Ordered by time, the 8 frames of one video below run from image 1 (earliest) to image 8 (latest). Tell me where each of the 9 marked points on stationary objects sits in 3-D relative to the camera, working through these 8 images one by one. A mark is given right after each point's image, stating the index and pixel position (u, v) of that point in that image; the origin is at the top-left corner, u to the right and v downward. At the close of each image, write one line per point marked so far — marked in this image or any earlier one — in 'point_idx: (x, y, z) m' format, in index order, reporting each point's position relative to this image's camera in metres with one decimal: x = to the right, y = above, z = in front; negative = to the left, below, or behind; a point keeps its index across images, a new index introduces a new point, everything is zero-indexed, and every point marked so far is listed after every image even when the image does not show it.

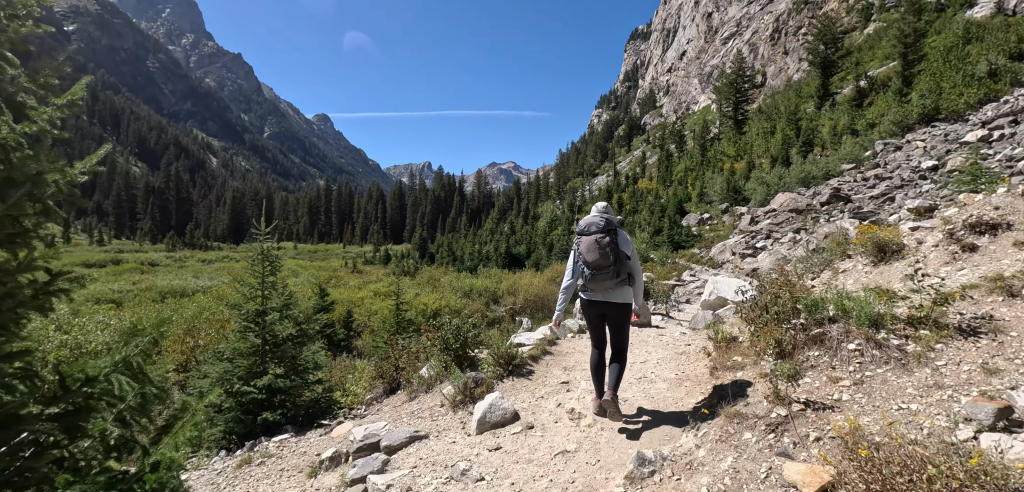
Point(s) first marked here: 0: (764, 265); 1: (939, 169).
0: (+7.2, -0.5, +13.5) m
1: (+17.6, +3.2, +19.9) m
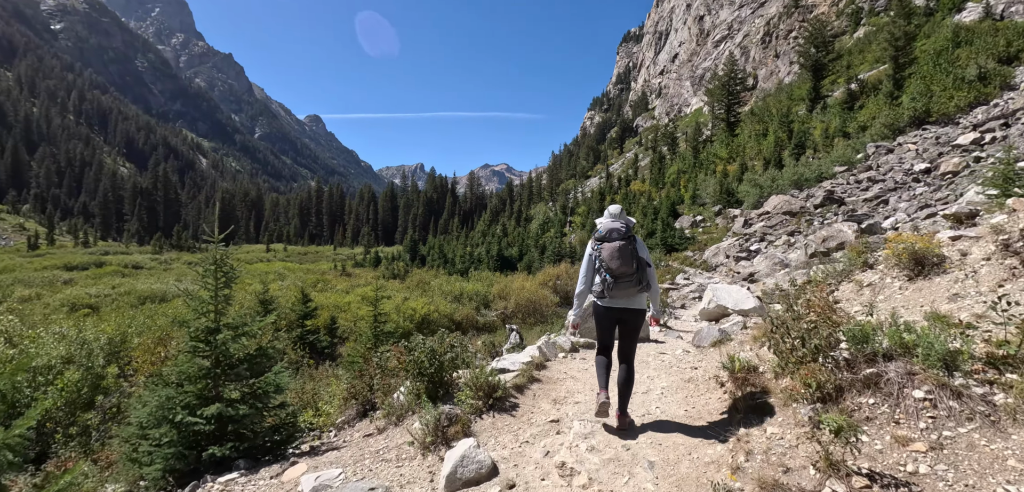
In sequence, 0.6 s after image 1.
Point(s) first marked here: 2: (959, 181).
0: (+6.9, -0.6, +13.1) m
1: (+17.3, +3.1, +19.8) m
2: (+16.0, +2.3, +17.2) m
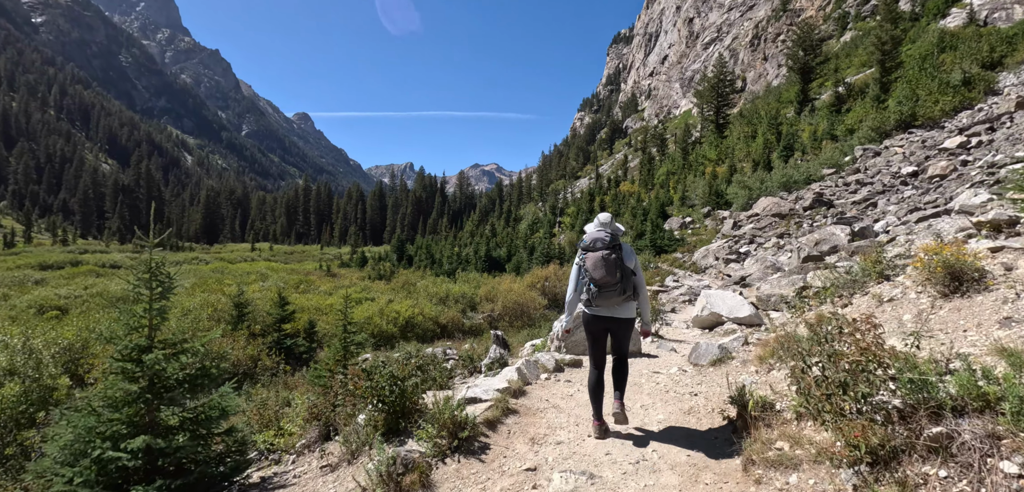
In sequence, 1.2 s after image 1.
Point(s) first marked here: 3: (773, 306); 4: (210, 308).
0: (+6.5, -0.7, +12.9) m
1: (+16.8, +3.0, +19.7) m
2: (+15.6, +2.2, +17.2) m
3: (+4.9, -1.2, +8.7) m
4: (-8.4, -1.7, +13.3) m
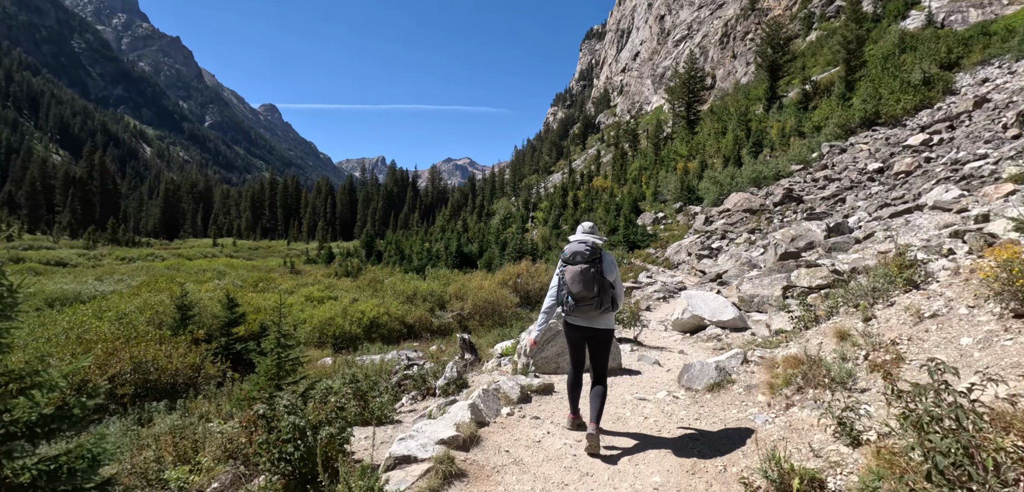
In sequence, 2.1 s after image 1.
0: (+5.7, -0.6, +12.5) m
1: (+15.6, +3.2, +19.9) m
2: (+14.5, +2.4, +17.3) m
3: (+4.3, -1.1, +8.4) m
4: (-9.2, -1.7, +12.2) m
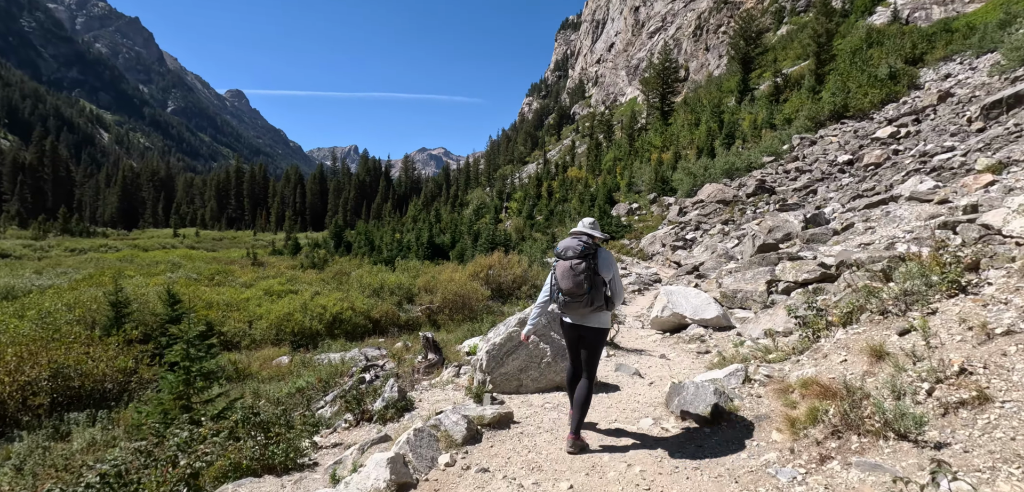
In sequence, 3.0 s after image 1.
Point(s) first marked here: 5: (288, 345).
0: (+5.0, -0.3, +12.2) m
1: (+14.4, +3.5, +20.0) m
2: (+13.5, +2.7, +17.4) m
3: (+3.8, -1.0, +7.9) m
4: (-10.0, -1.4, +11.1) m
5: (-6.5, -2.9, +13.9) m
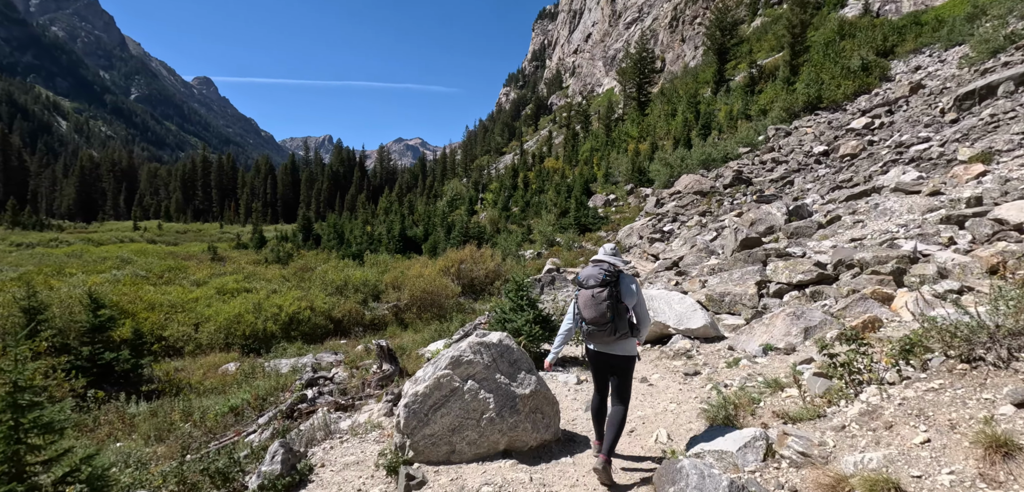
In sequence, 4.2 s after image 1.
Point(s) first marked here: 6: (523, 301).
0: (+4.2, -0.2, +11.6) m
1: (+13.3, +3.9, +19.7) m
2: (+12.5, +3.0, +17.1) m
3: (+3.2, -0.9, +7.3) m
4: (-10.6, -1.4, +9.8) m
5: (-7.4, -2.8, +12.8) m
6: (+0.1, -0.8, +6.7) m
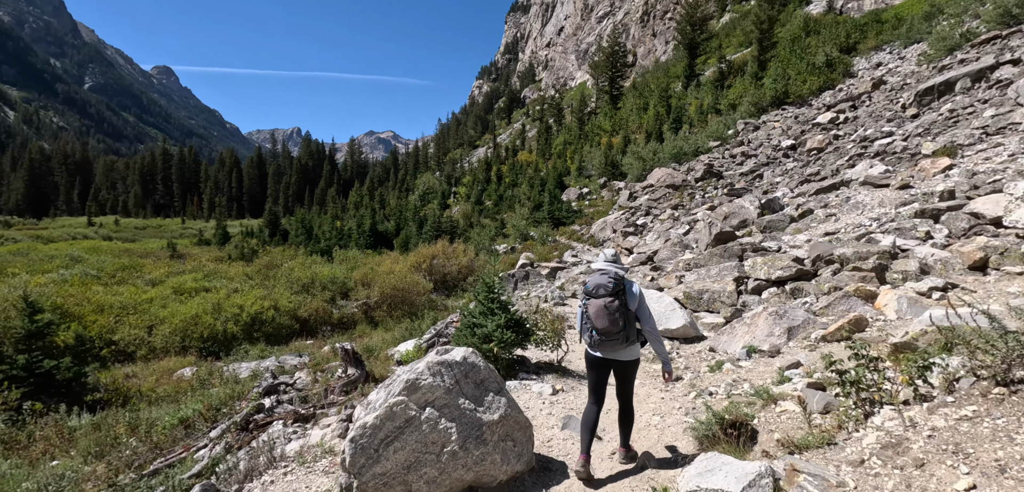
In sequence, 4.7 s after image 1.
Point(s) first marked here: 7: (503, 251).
0: (+3.6, -0.1, +11.5) m
1: (+12.1, +4.2, +20.1) m
2: (+11.5, +3.3, +17.4) m
3: (+2.8, -0.8, +7.1) m
4: (-11.2, -1.4, +8.9) m
5: (-8.0, -2.7, +12.1) m
6: (-0.2, -0.8, +6.4) m
7: (-0.3, -0.2, +19.1) m
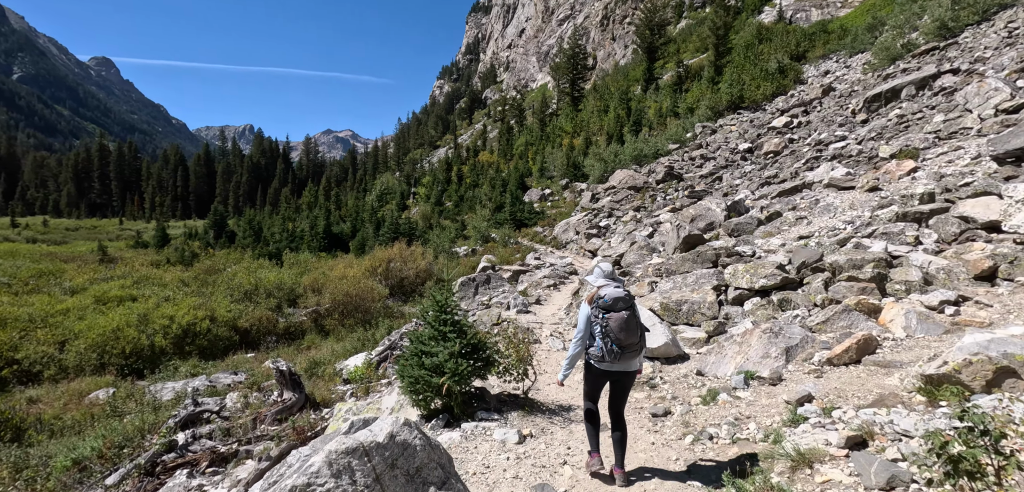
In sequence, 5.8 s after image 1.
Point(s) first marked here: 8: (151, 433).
0: (+2.7, -0.1, +11.0) m
1: (+10.5, +4.1, +20.3) m
2: (+10.1, +3.2, +17.6) m
3: (+2.3, -0.9, +6.7) m
4: (-11.8, -1.5, +7.3) m
5: (-8.9, -2.8, +10.8) m
6: (-0.7, -0.9, +5.7) m
7: (-1.9, -0.3, +18.4) m
8: (-4.7, -2.4, +6.3) m
